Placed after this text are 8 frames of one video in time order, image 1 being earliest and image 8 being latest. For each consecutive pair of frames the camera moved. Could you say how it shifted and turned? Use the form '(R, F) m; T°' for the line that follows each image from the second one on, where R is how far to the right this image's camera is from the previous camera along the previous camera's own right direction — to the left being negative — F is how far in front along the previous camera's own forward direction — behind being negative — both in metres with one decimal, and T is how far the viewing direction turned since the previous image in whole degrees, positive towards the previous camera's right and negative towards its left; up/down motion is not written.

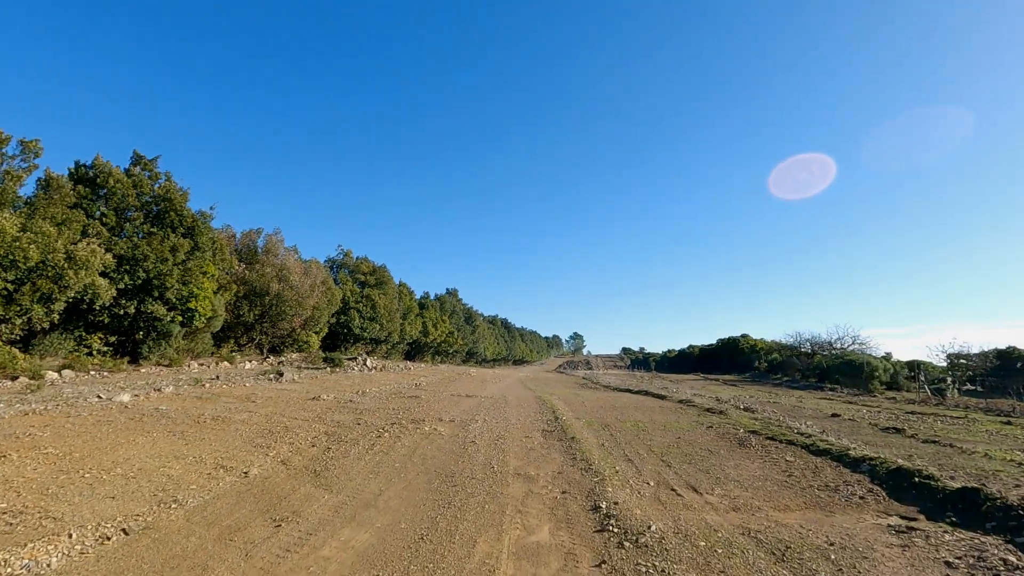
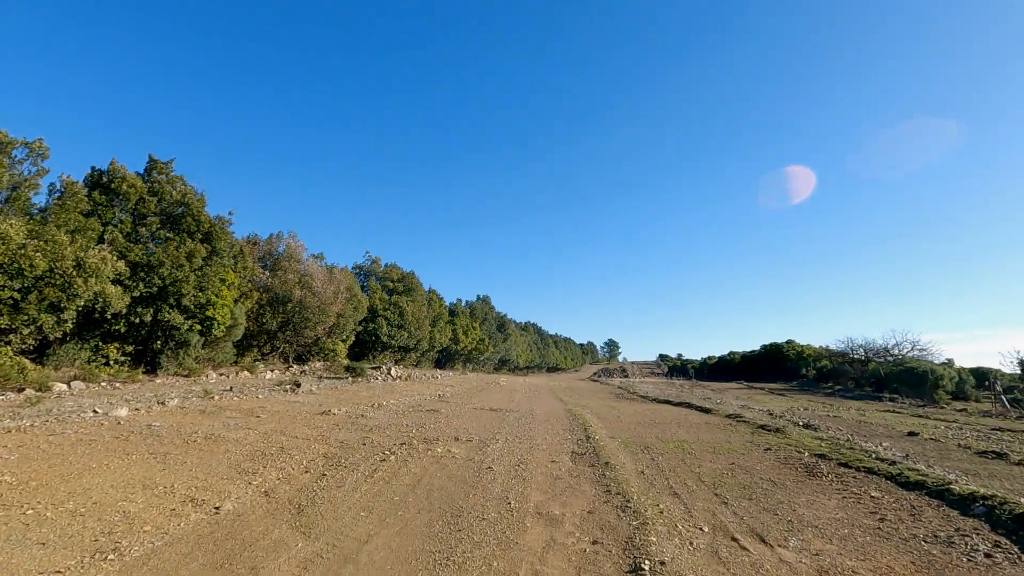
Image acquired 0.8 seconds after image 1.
(+0.2, +1.7) m; -4°
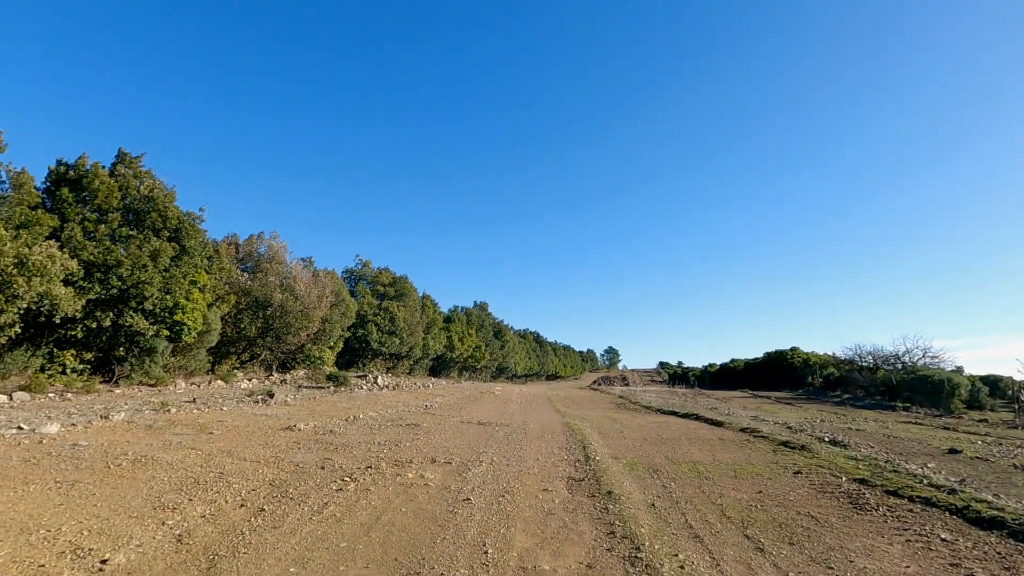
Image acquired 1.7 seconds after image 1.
(+0.3, +1.8) m; 0°
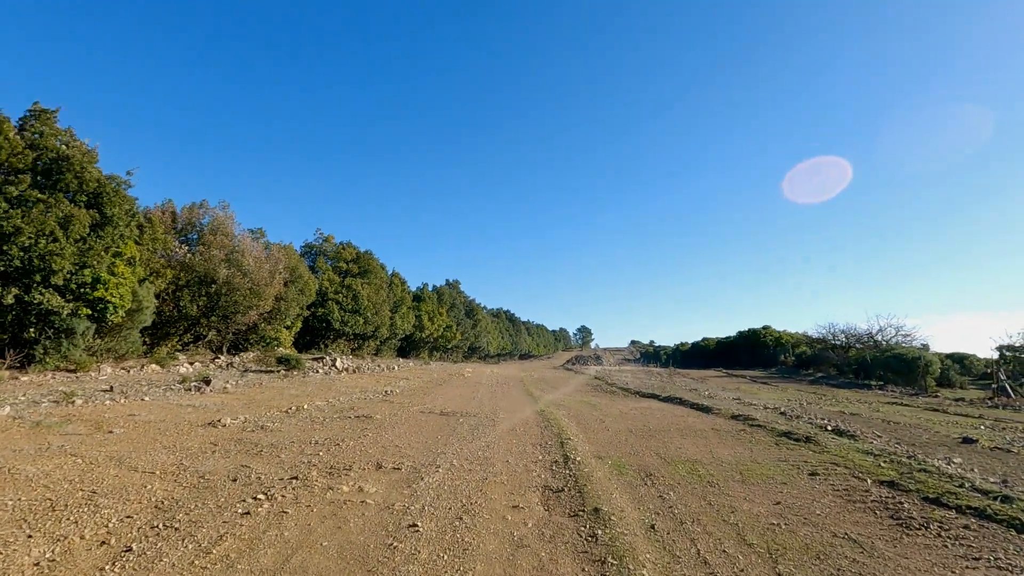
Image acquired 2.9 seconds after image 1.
(+0.2, +2.1) m; +3°
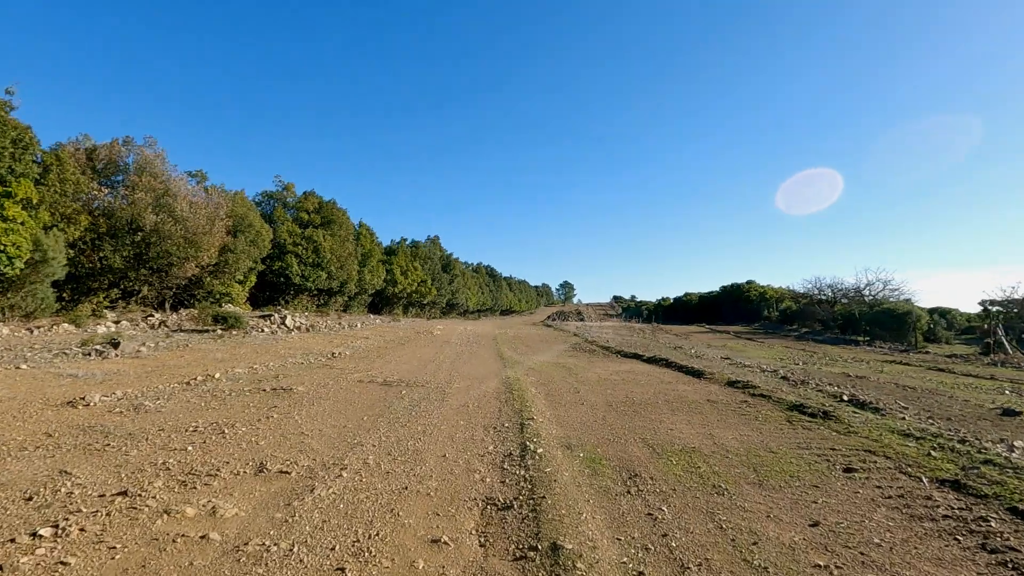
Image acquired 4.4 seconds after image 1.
(+0.6, +2.7) m; +2°
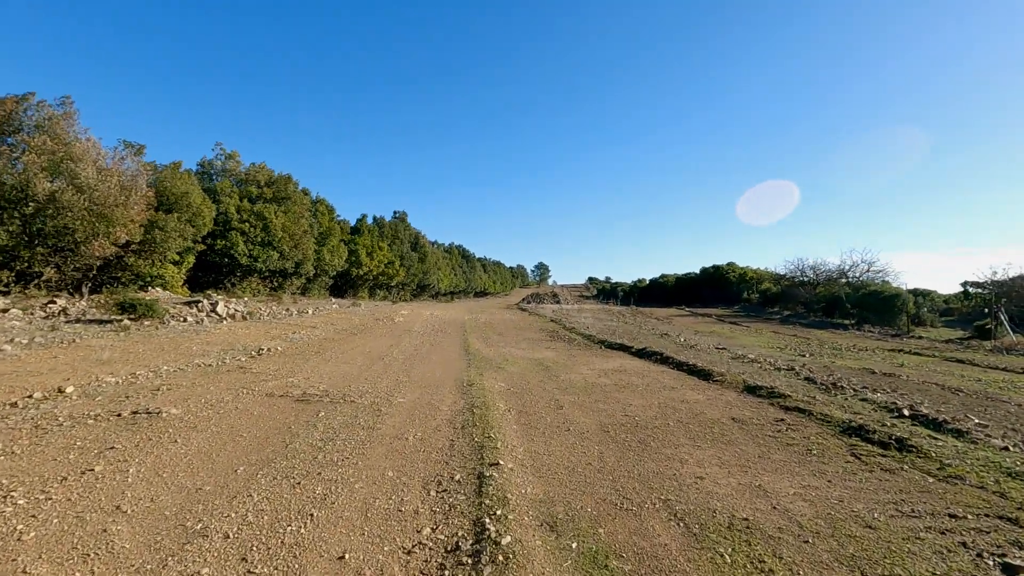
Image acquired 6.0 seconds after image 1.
(+0.2, +3.0) m; +3°
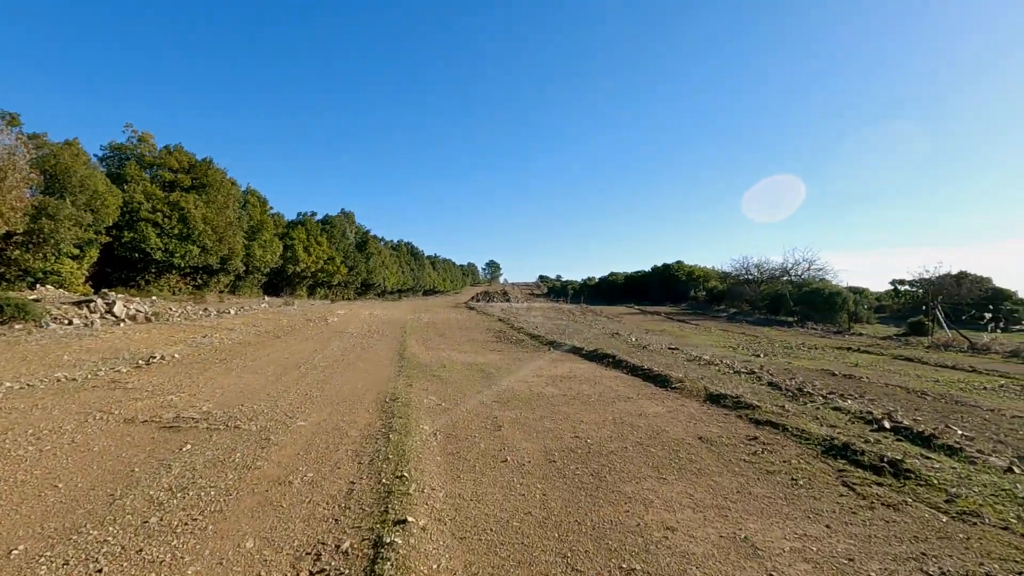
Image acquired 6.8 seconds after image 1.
(+0.3, +1.5) m; +5°
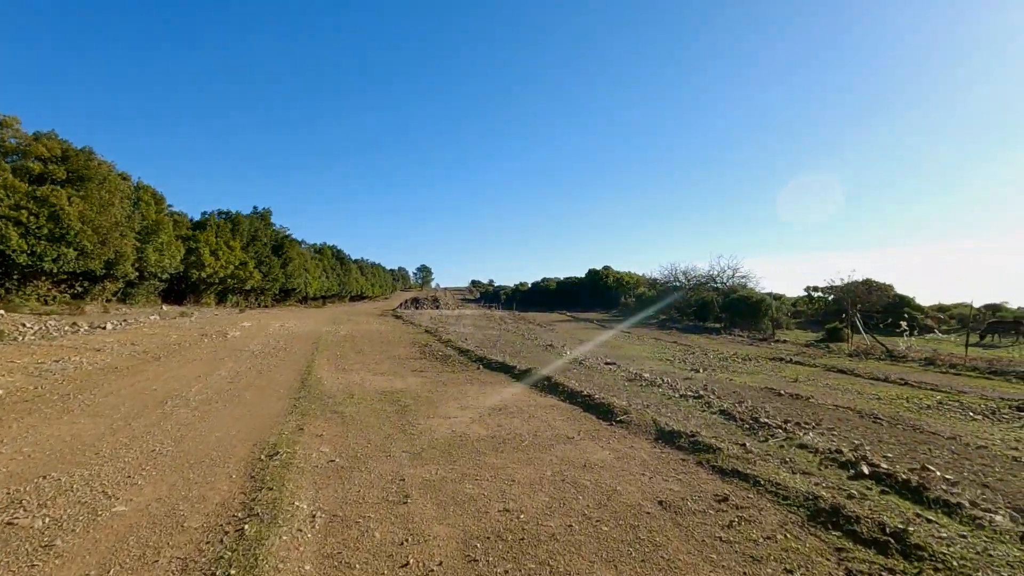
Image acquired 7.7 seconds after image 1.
(+0.2, +1.7) m; +7°
